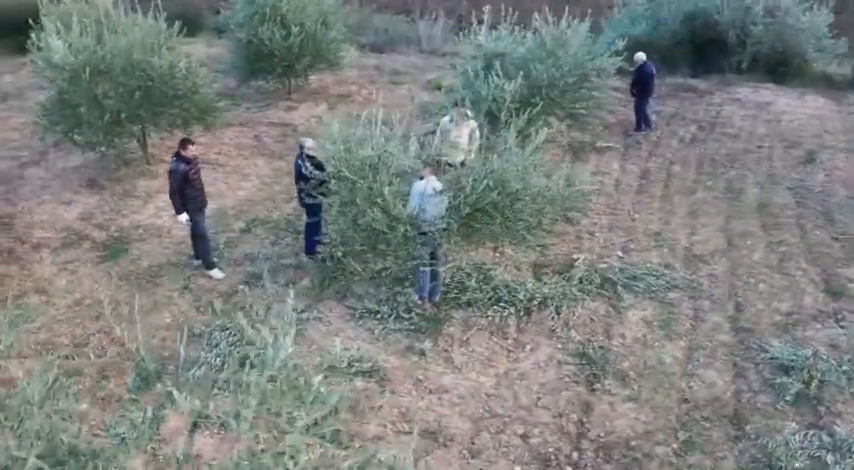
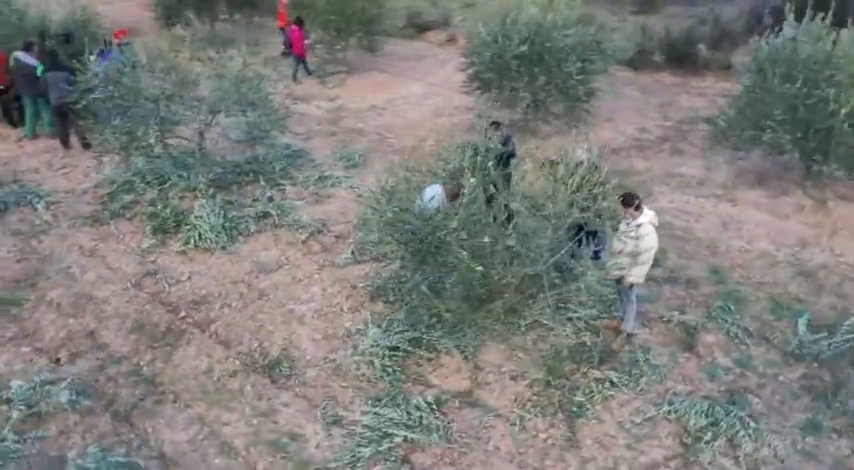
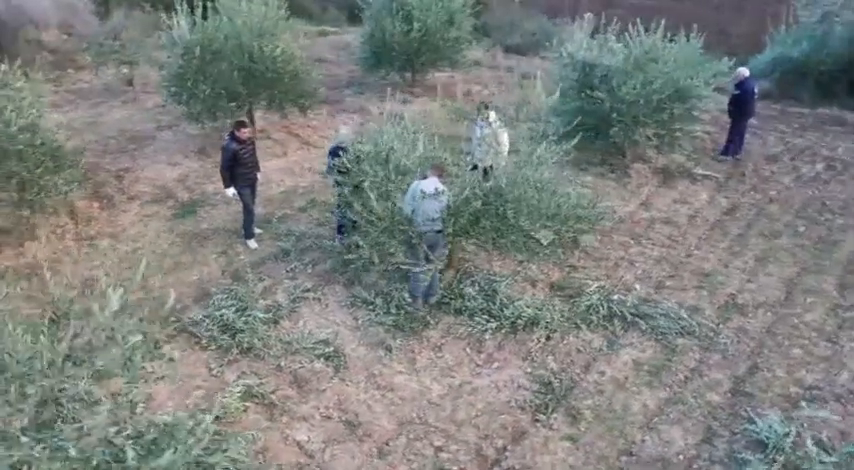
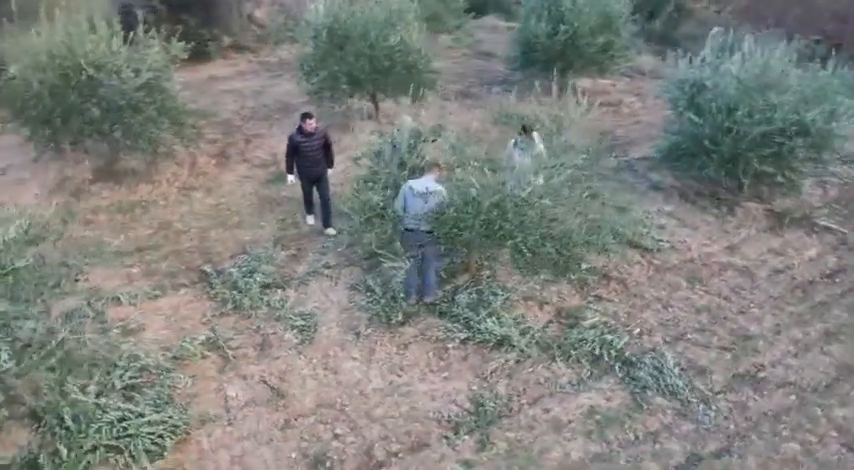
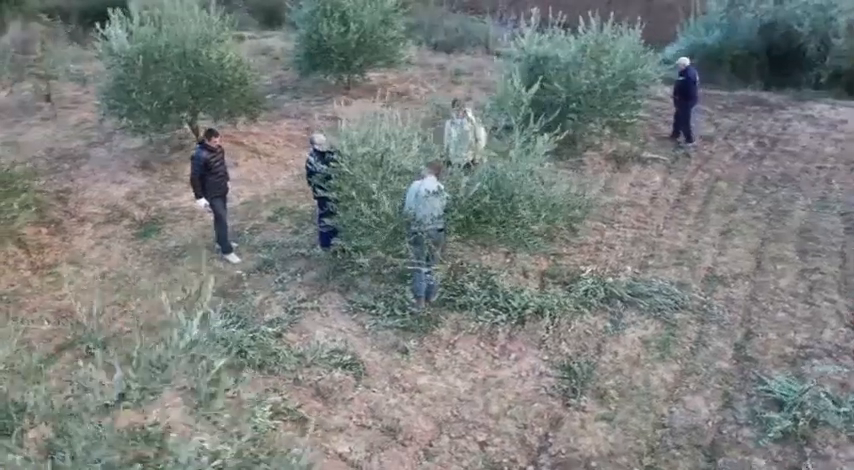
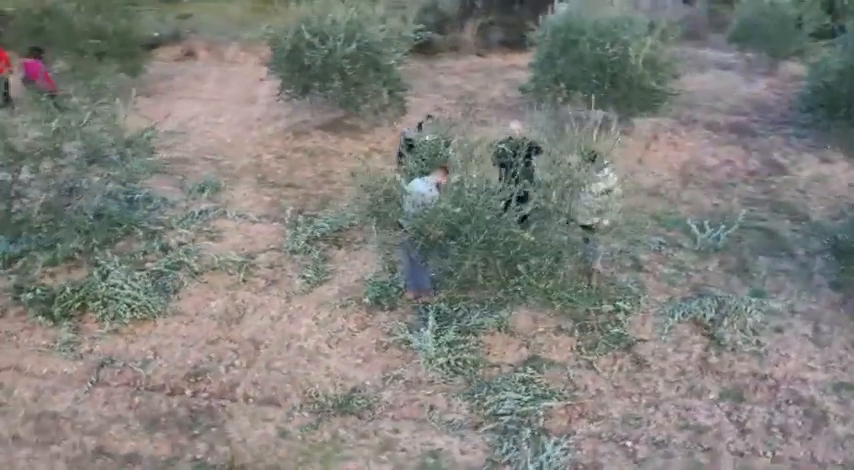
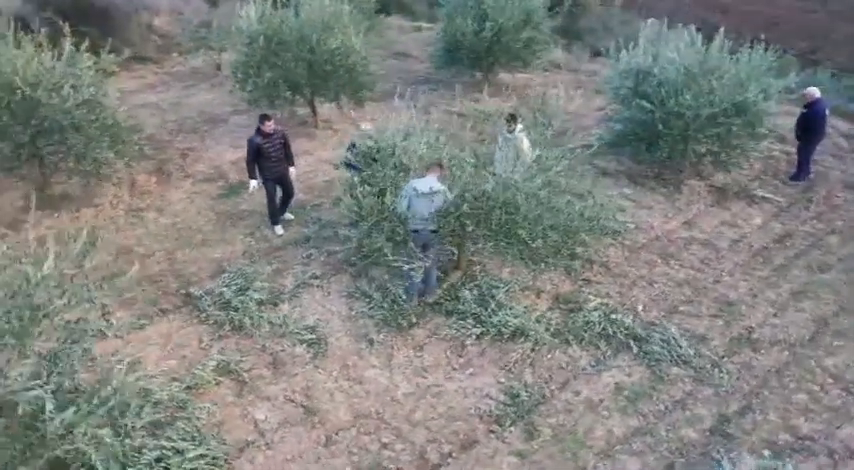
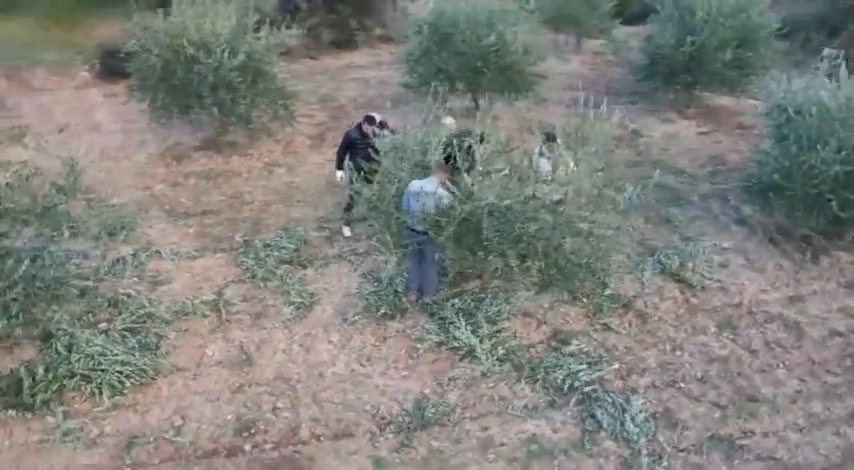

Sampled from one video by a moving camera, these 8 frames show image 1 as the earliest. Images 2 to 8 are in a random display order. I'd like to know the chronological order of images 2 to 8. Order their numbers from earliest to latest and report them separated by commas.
5, 3, 7, 4, 8, 6, 2
